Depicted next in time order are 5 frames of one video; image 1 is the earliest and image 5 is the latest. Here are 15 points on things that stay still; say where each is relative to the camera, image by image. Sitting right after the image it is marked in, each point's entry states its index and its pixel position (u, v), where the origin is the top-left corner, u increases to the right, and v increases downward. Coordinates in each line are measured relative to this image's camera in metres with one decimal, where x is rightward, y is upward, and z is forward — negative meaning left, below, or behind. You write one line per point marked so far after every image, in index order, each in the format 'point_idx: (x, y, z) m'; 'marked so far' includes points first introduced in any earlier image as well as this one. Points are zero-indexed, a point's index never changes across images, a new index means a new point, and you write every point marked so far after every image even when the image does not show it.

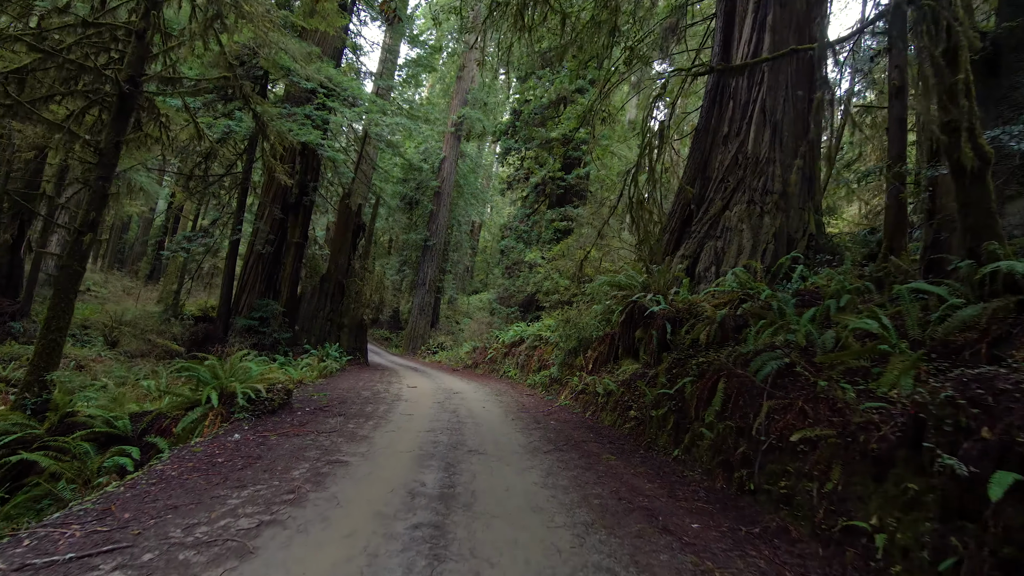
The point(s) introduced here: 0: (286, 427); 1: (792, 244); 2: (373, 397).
0: (-2.2, -1.4, +4.4) m
1: (+3.9, +0.6, +6.1) m
2: (-2.2, -1.7, +7.0) m
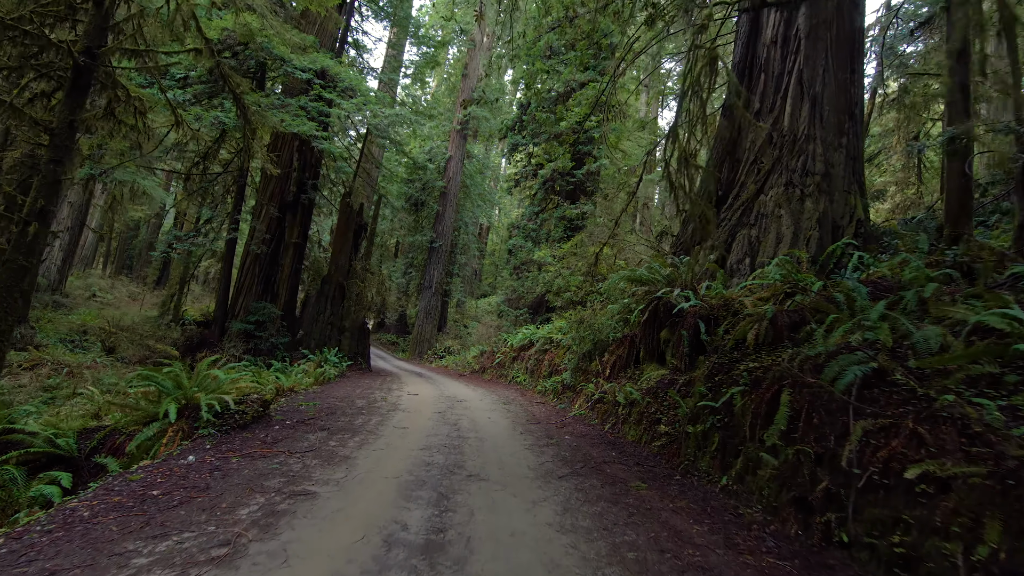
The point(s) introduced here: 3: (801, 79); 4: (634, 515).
0: (-2.2, -1.3, +3.7) m
1: (+4.0, +0.7, +5.4) m
2: (-2.1, -1.7, +6.4) m
3: (+3.8, +2.8, +5.8) m
4: (+0.7, -1.4, +2.7) m
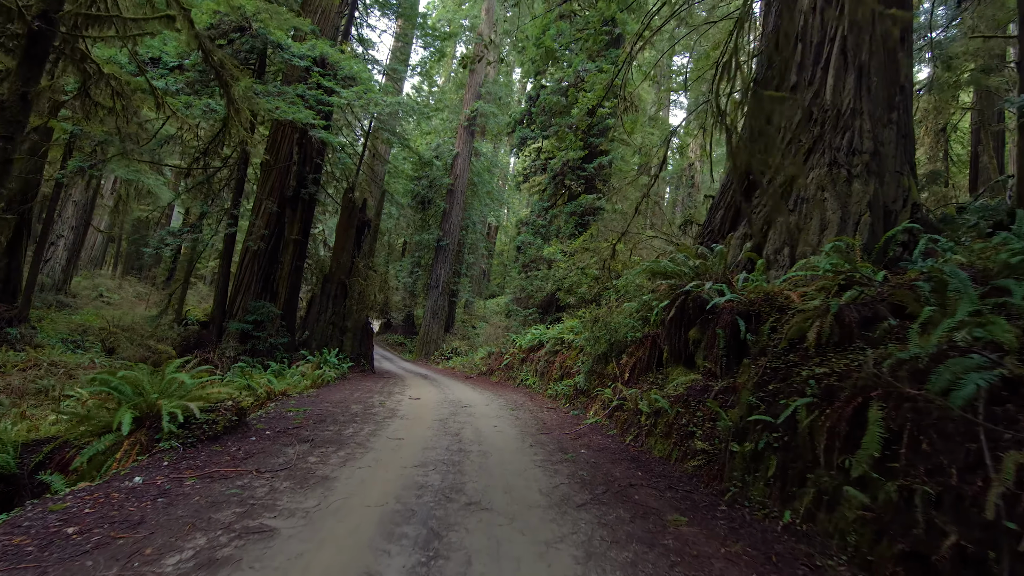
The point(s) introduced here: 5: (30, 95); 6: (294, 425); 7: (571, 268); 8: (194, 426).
0: (-2.1, -1.3, +3.2) m
1: (+4.1, +0.8, +4.7) m
2: (-2.0, -1.7, +5.8) m
3: (+3.9, +2.8, +5.2) m
4: (+0.8, -1.3, +2.1) m
5: (-4.4, +1.8, +4.1) m
6: (-2.3, -1.4, +4.7) m
7: (+1.5, +0.5, +11.3) m
8: (-2.6, -1.1, +3.7) m
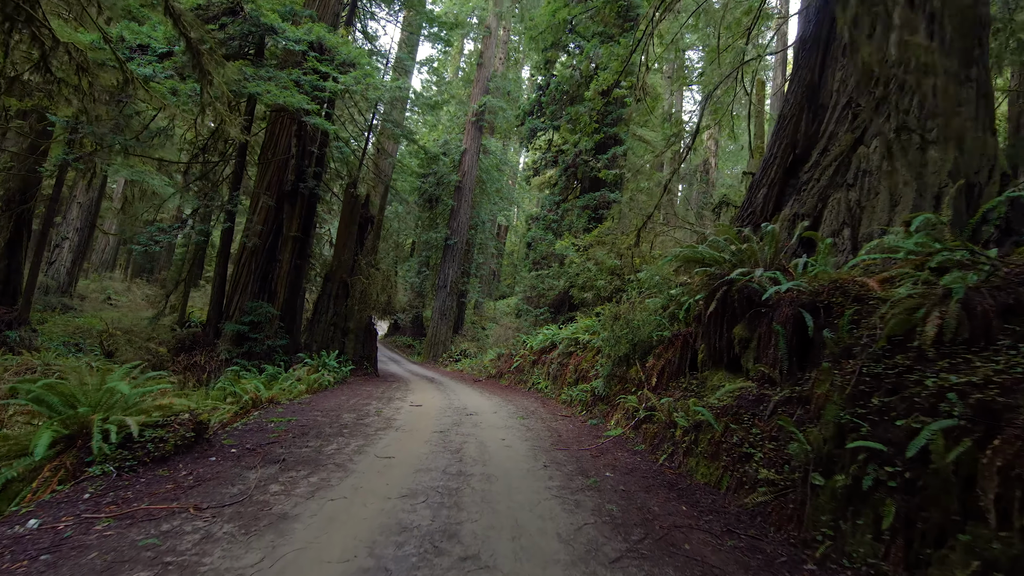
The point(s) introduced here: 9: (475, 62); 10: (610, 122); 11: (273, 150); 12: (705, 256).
0: (-2.0, -1.2, +2.5) m
1: (+4.1, +0.9, +3.9) m
2: (-1.8, -1.6, +5.2) m
3: (+4.0, +2.9, +4.4) m
4: (+0.8, -1.2, +1.4) m
5: (-4.3, +1.8, +3.5) m
6: (-2.2, -1.4, +4.0) m
7: (+1.7, +0.6, +10.6) m
8: (-2.6, -1.1, +3.0) m
9: (-1.6, +9.8, +19.2) m
10: (+3.1, +5.2, +13.9) m
11: (-6.0, +3.4, +11.0) m
12: (+1.9, +0.3, +4.3) m
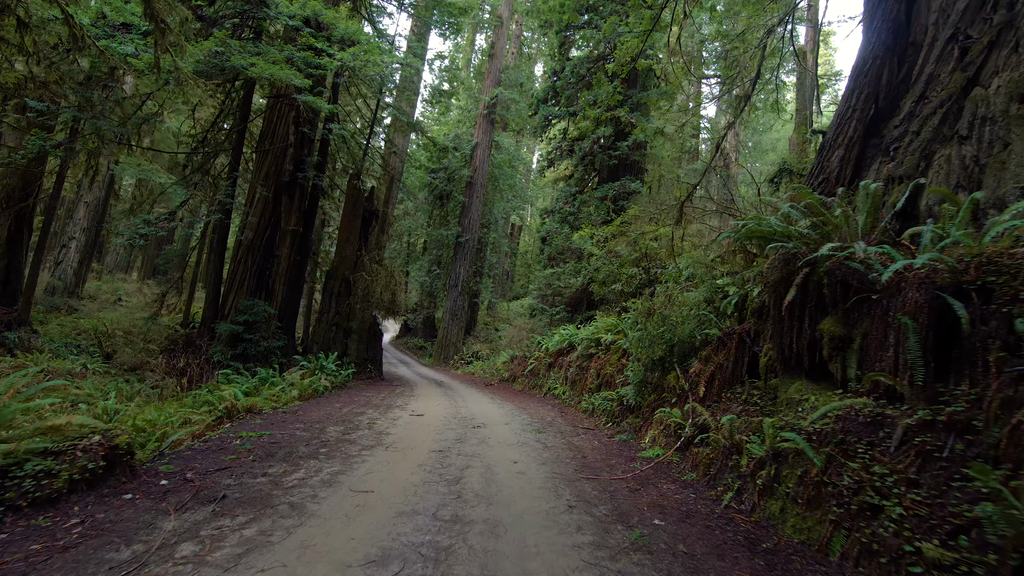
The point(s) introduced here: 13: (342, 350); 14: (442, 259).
0: (-2.0, -1.1, +1.7) m
1: (+4.2, +1.0, +2.9) m
2: (-1.7, -1.5, +4.3) m
3: (+4.1, +3.1, +3.4) m
4: (+0.8, -1.1, +0.5) m
5: (-4.3, +1.9, +2.7) m
6: (-2.1, -1.3, +3.2) m
7: (+2.0, +0.7, +9.7) m
8: (-2.5, -1.0, +2.2) m
9: (-1.1, +9.9, +18.4) m
10: (+3.5, +5.3, +12.9) m
11: (-5.7, +3.5, +10.3) m
12: (+2.0, +0.4, +3.3) m
13: (-4.3, -1.5, +11.2) m
14: (-3.1, +1.3, +19.7) m
